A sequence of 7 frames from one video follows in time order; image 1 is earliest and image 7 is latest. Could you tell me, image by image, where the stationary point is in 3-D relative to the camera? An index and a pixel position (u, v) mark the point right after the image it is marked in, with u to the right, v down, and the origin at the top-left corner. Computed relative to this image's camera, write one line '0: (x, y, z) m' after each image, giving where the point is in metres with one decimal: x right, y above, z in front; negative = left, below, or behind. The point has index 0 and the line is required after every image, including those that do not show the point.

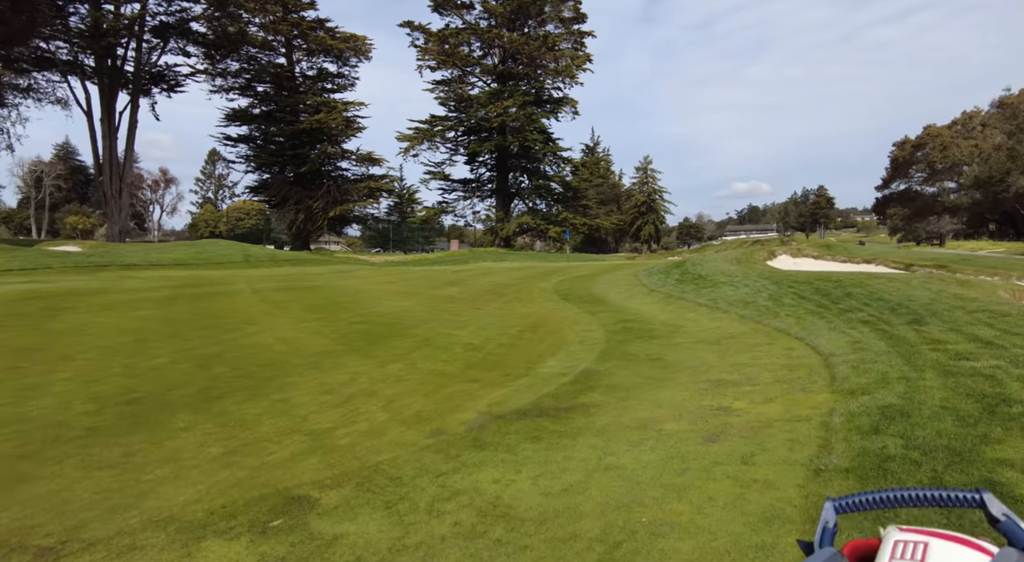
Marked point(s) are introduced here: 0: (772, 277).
0: (+5.7, +0.1, +12.8) m
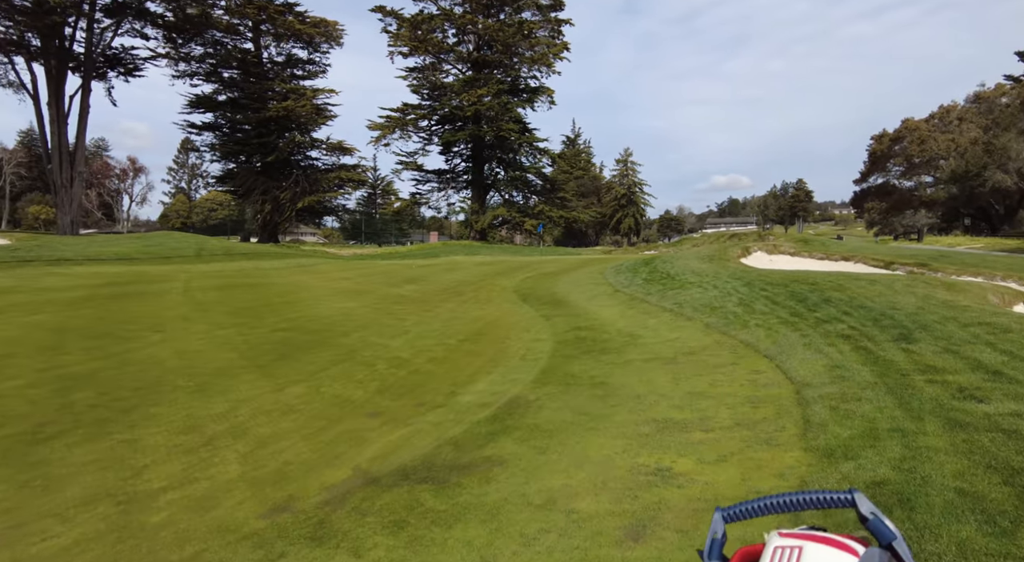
0: (+4.7, +0.1, +11.8) m
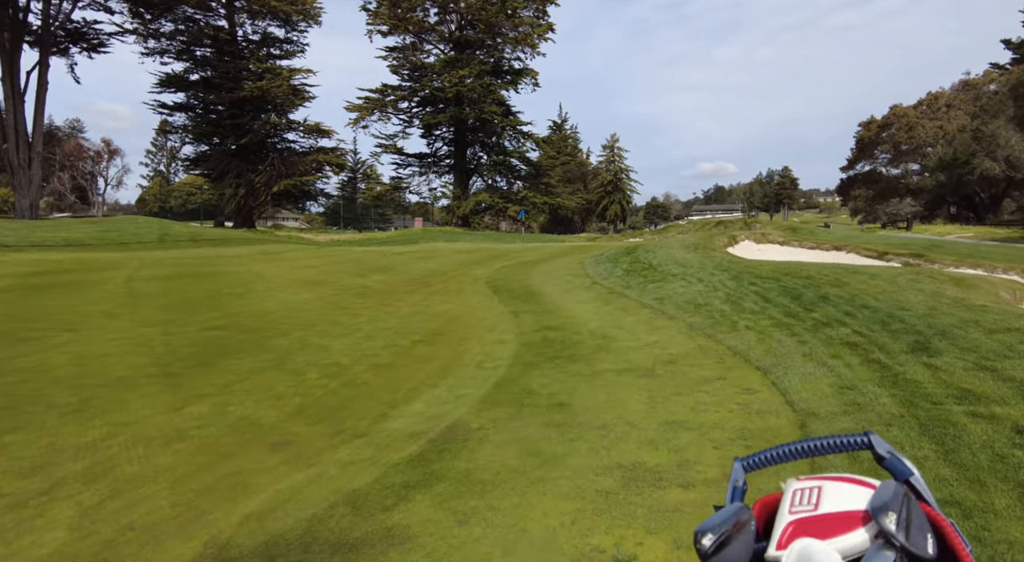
0: (+4.0, +0.2, +10.9) m
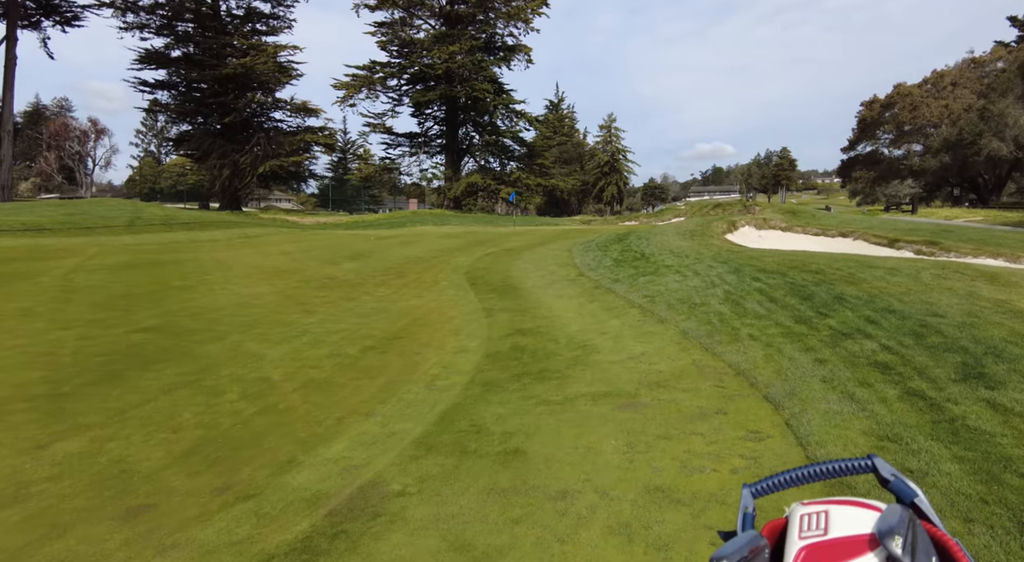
0: (+3.6, +0.4, +9.8) m
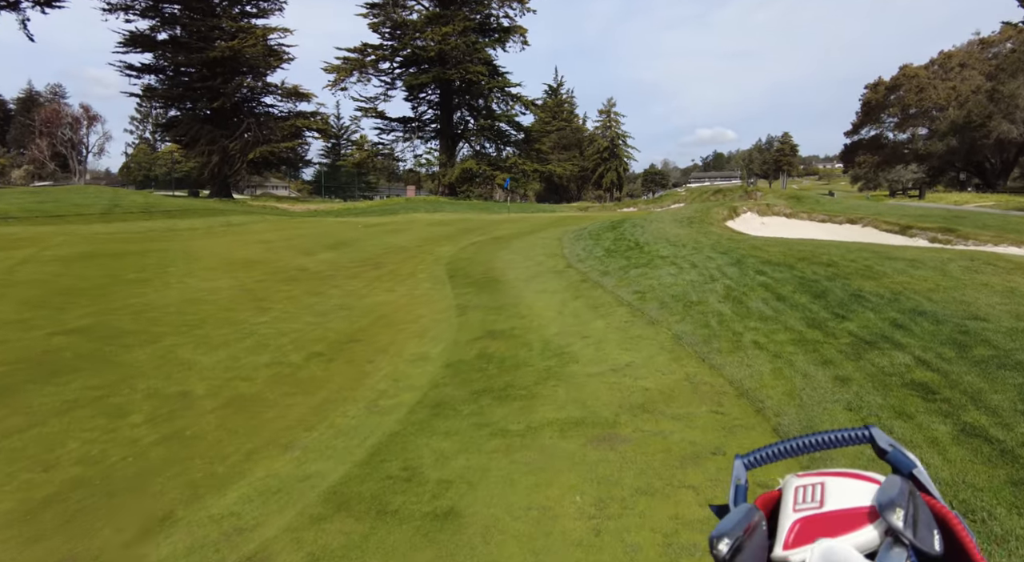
0: (+3.3, +0.5, +8.8) m
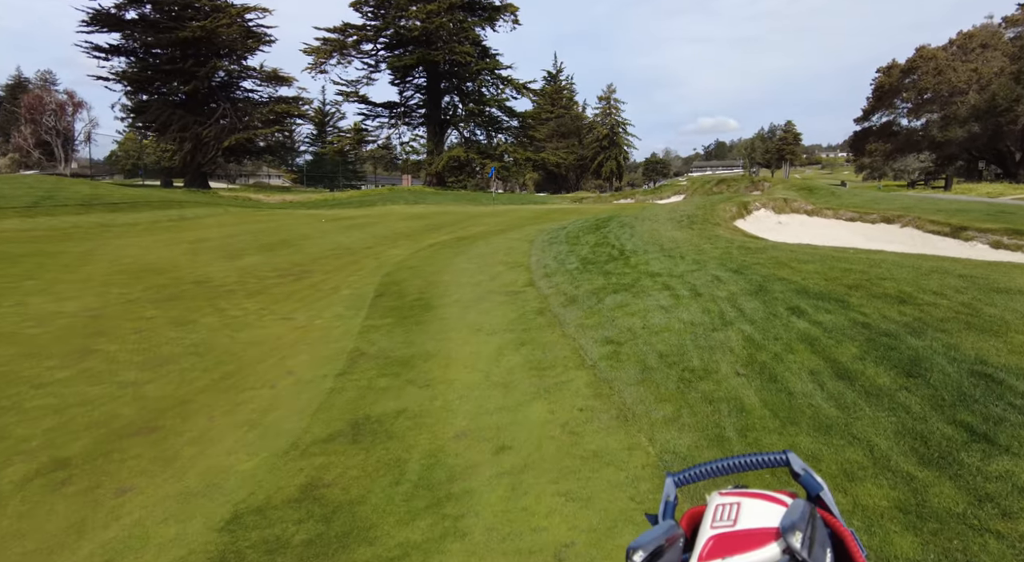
0: (+2.5, +0.1, +6.3) m
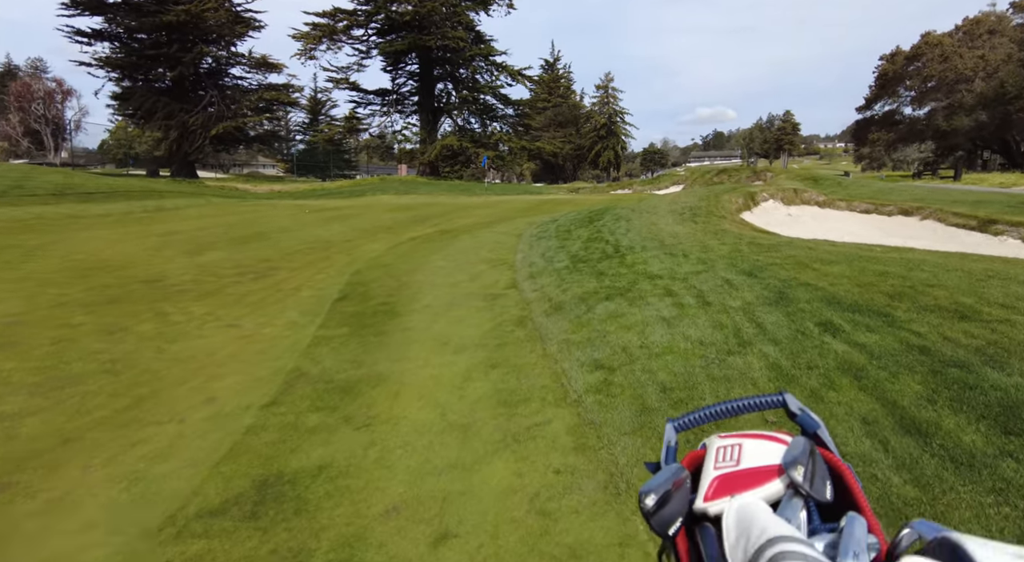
0: (+2.3, +0.1, +5.4) m
